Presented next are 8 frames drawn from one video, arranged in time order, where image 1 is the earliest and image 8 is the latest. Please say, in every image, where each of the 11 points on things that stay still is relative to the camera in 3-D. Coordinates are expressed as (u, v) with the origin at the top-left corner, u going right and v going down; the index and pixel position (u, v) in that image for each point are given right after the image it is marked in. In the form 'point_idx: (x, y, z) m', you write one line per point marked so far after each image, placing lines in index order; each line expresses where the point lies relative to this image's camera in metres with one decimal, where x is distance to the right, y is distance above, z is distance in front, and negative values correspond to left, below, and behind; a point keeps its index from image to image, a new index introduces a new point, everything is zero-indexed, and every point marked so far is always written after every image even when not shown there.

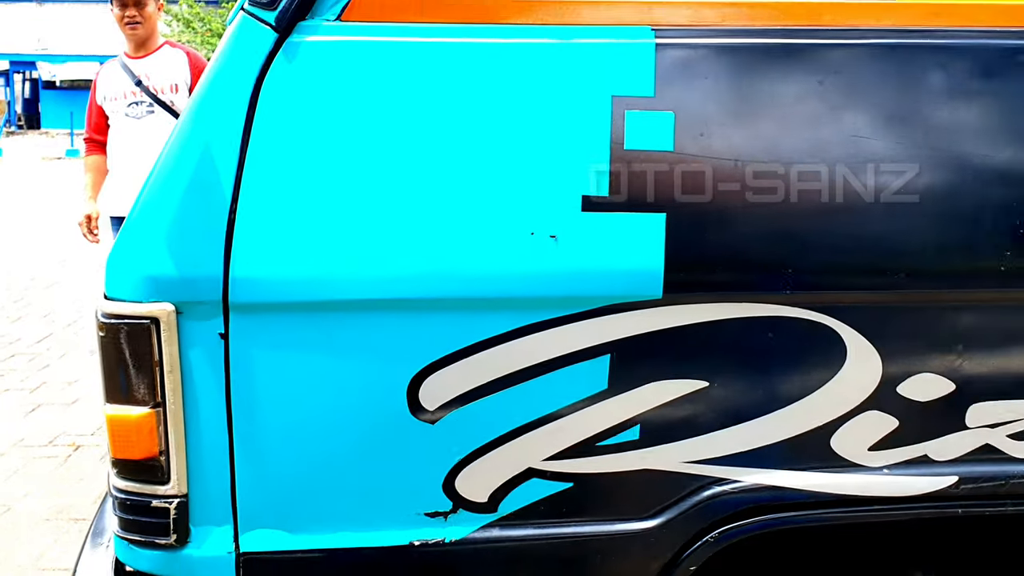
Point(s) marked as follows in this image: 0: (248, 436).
0: (-0.3, -0.2, +1.3) m
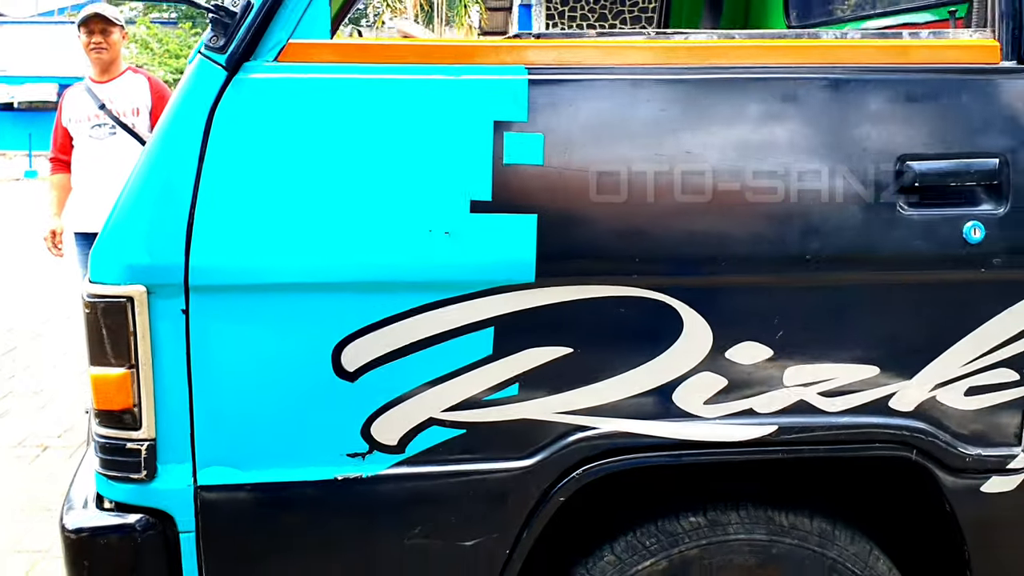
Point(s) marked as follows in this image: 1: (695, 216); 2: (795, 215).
0: (-0.4, -0.1, +1.7) m
1: (+0.2, +0.1, +1.7) m
2: (+0.4, +0.1, +1.7) m
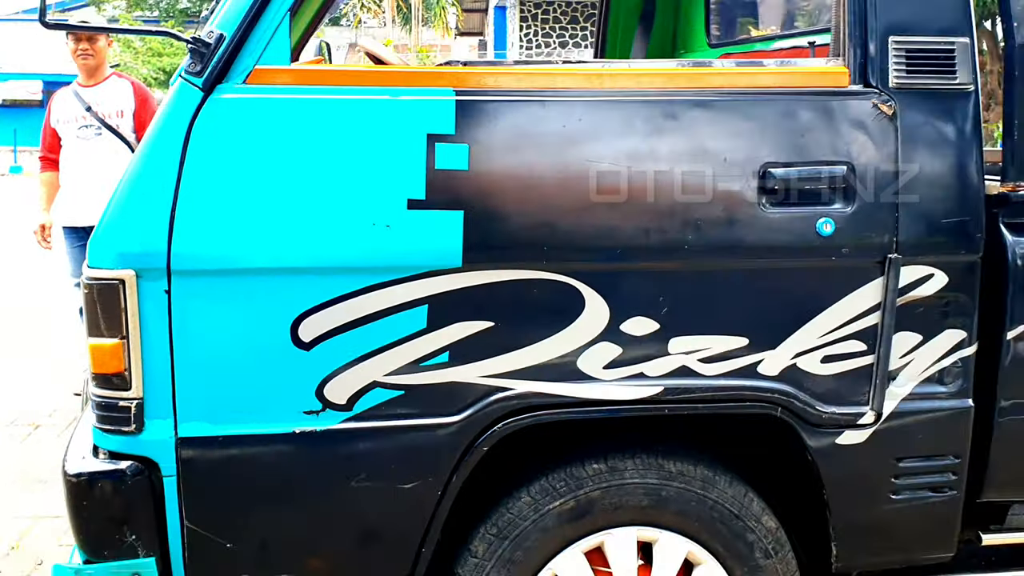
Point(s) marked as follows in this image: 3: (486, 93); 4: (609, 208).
0: (-0.5, -0.1, +2.0) m
1: (+0.1, +0.1, +2.1) m
2: (+0.3, +0.1, +2.1) m
3: (0.0, +0.3, +2.1) m
4: (+0.2, +0.1, +2.1) m
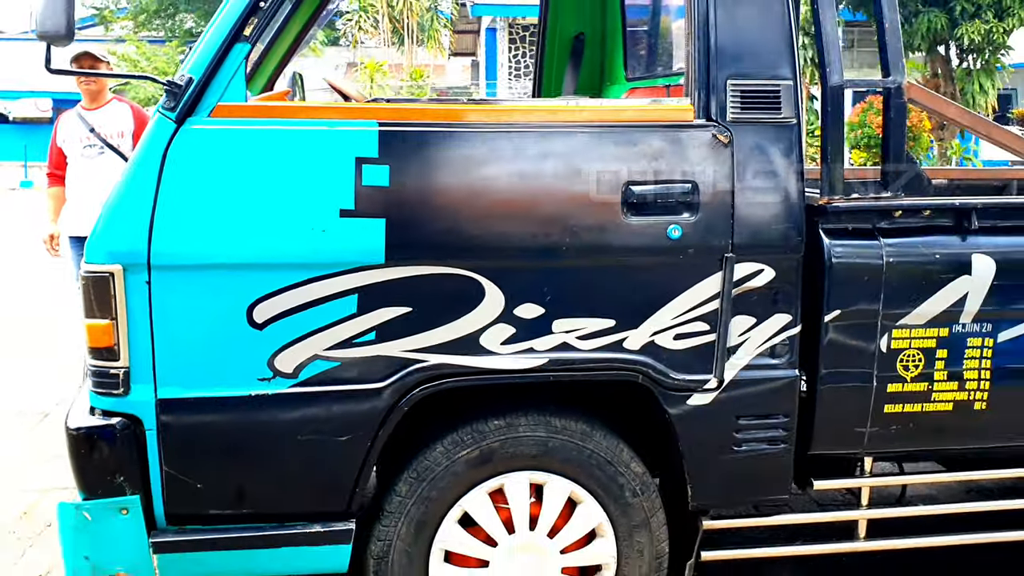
0: (-0.7, -0.1, +2.5) m
1: (0.0, +0.1, +2.6) m
2: (+0.1, +0.1, +2.6) m
3: (-0.2, +0.3, +2.6) m
4: (0.0, +0.1, +2.6) m
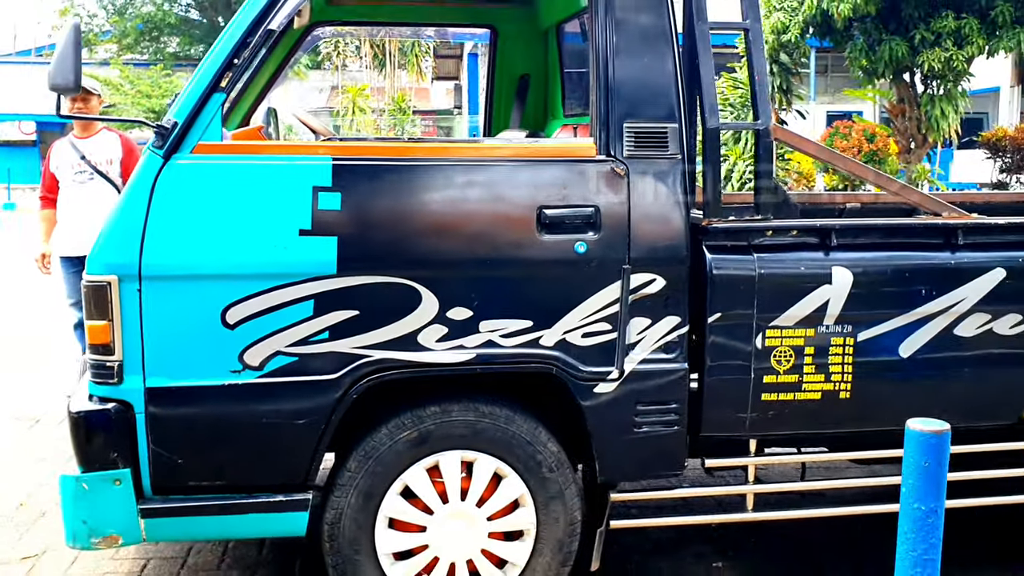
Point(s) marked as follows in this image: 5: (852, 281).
0: (-0.9, -0.1, +3.0) m
1: (-0.2, +0.1, +3.1) m
2: (-0.1, +0.1, +3.1) m
3: (-0.4, +0.3, +3.1) m
4: (-0.2, +0.1, +3.1) m
5: (+0.9, 0.0, +3.2) m
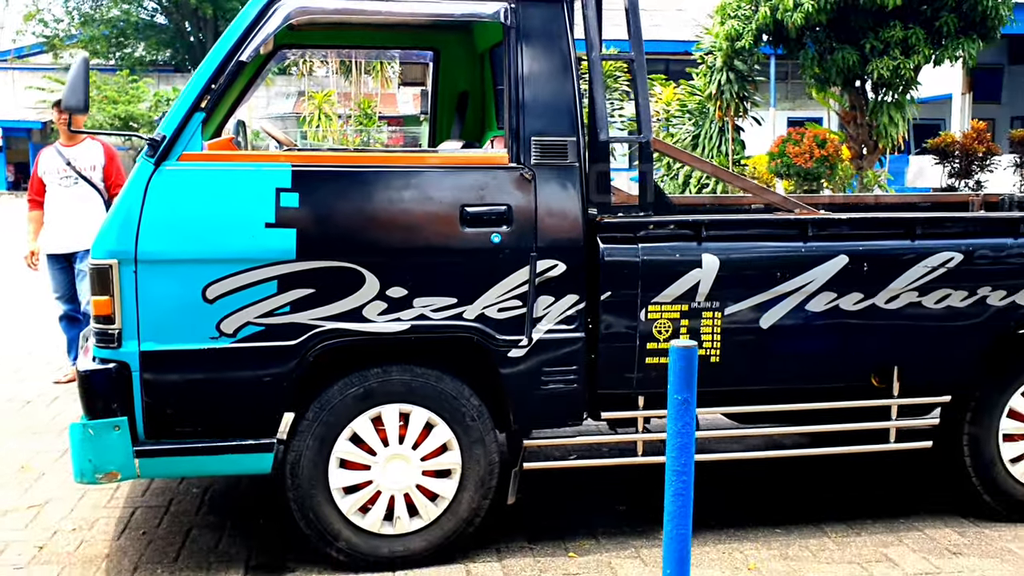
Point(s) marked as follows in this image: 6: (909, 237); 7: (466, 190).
0: (-1.1, -0.1, +3.7) m
1: (-0.4, +0.2, +3.8) m
2: (-0.3, +0.2, +3.9) m
3: (-0.6, +0.4, +3.8) m
4: (-0.4, +0.2, +3.8) m
5: (+0.6, +0.1, +4.0) m
6: (+1.3, +0.2, +4.1) m
7: (-0.1, +0.3, +3.9) m
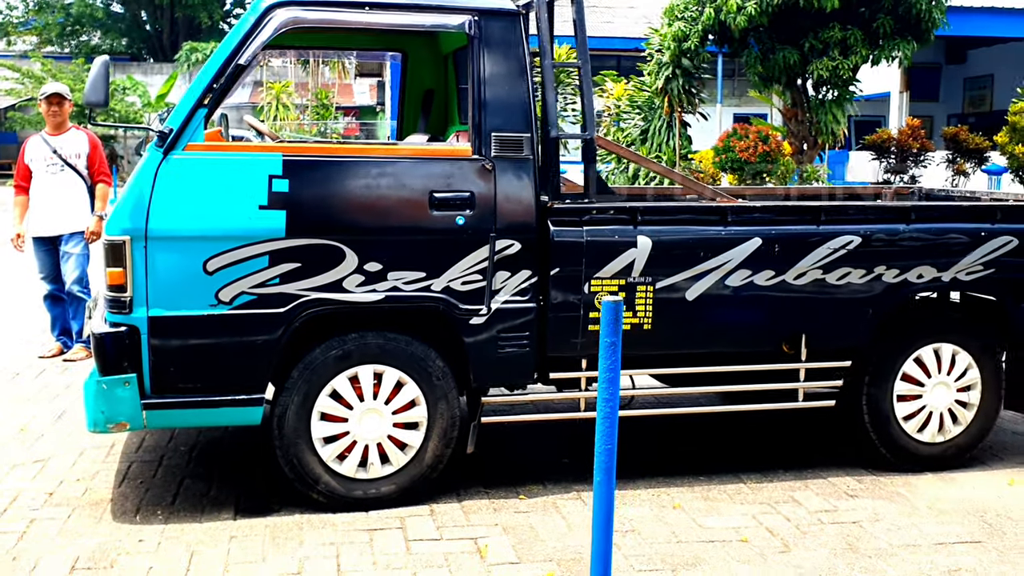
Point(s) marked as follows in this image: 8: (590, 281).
0: (-1.2, 0.0, +4.3) m
1: (-0.6, +0.3, +4.4) m
2: (-0.4, +0.3, +4.4) m
3: (-0.7, +0.4, +4.4) m
4: (-0.5, +0.3, +4.4) m
5: (+0.5, +0.2, +4.6) m
6: (+1.1, +0.2, +4.7) m
7: (-0.3, +0.4, +4.5) m
8: (+0.3, 0.0, +4.6) m
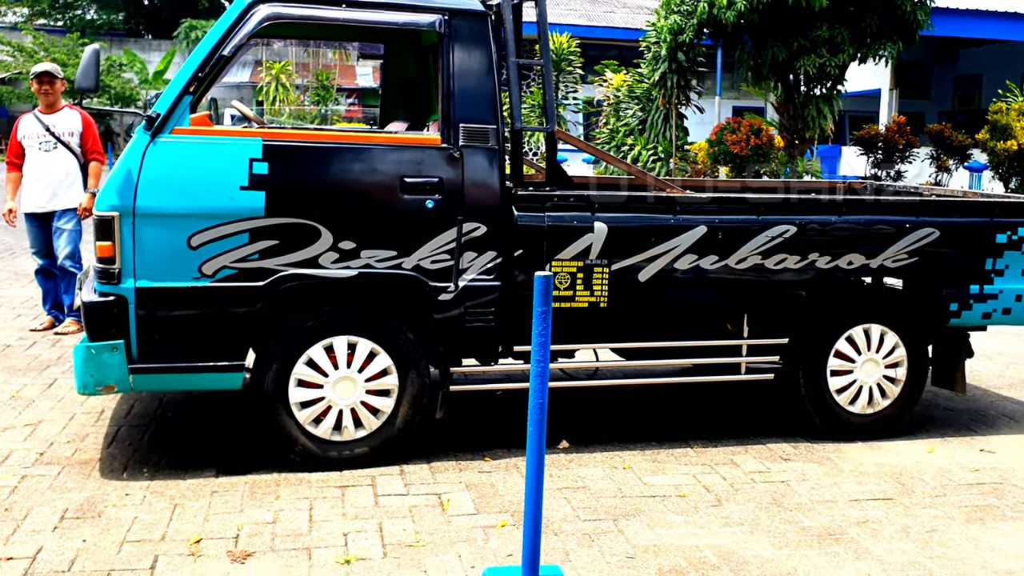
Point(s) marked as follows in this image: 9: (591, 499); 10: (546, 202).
0: (-1.3, +0.1, +4.6) m
1: (-0.7, +0.3, +4.7) m
2: (-0.6, +0.3, +4.8) m
3: (-0.9, +0.5, +4.7) m
4: (-0.7, +0.4, +4.7) m
5: (+0.4, +0.2, +4.9) m
6: (+1.0, +0.3, +5.1) m
7: (-0.4, +0.5, +4.8) m
8: (+0.1, +0.1, +4.9) m
9: (+0.3, -0.7, +4.3) m
10: (+0.1, +0.3, +4.9) m
